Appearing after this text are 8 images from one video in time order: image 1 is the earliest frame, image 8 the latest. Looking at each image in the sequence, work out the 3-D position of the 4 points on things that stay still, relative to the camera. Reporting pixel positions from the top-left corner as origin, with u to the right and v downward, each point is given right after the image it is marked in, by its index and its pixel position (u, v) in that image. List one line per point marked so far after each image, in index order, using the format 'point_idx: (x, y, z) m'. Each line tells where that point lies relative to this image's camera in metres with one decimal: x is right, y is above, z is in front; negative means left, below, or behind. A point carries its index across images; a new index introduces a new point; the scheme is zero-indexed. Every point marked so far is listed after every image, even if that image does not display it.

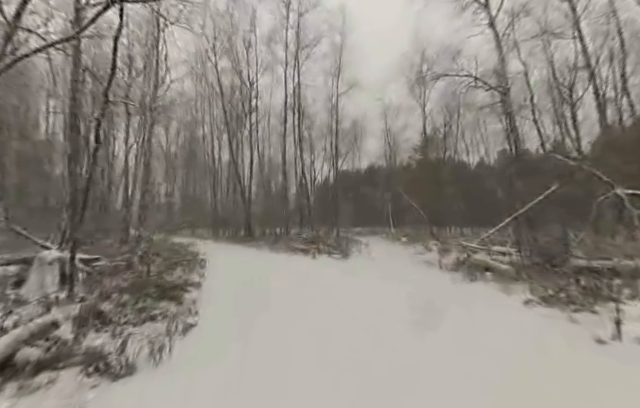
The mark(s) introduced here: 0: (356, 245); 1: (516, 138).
0: (+2.3, -2.7, +17.9) m
1: (+11.1, +3.7, +16.0) m
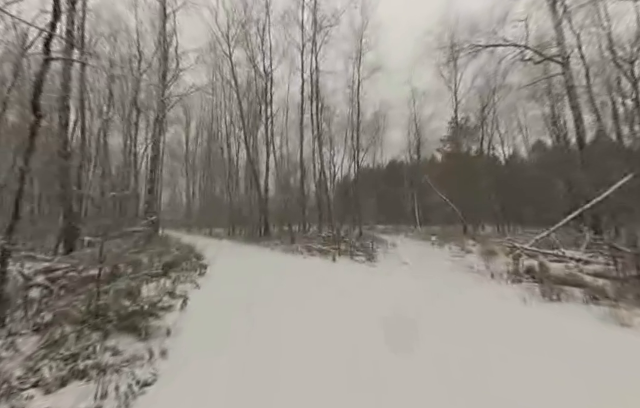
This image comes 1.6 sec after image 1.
0: (+3.5, -2.4, +15.9) m
1: (+12.0, +4.1, +13.4) m
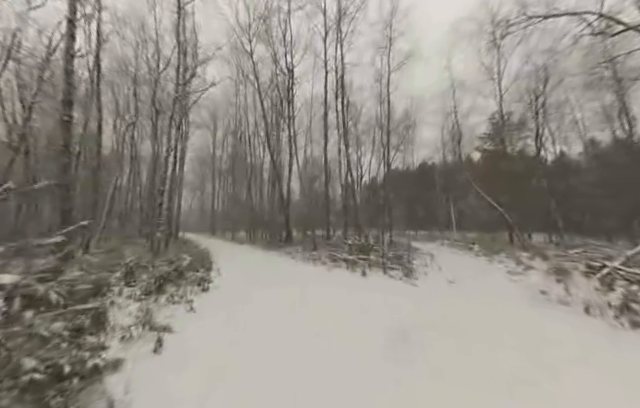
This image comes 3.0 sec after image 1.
0: (+4.8, -2.6, +13.7) m
1: (+13.1, +3.9, +10.5) m
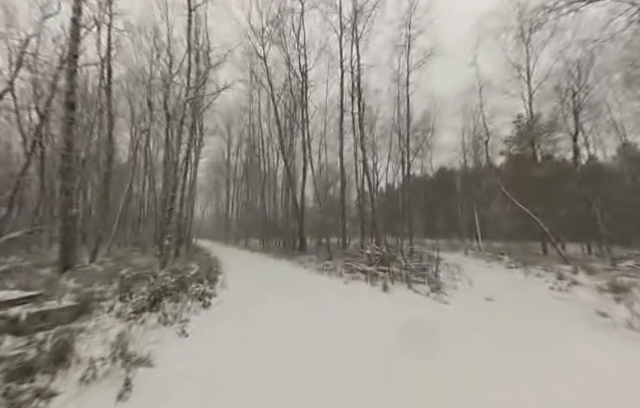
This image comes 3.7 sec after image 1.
0: (+5.5, -2.8, +12.4) m
1: (+13.6, +3.7, +8.9) m
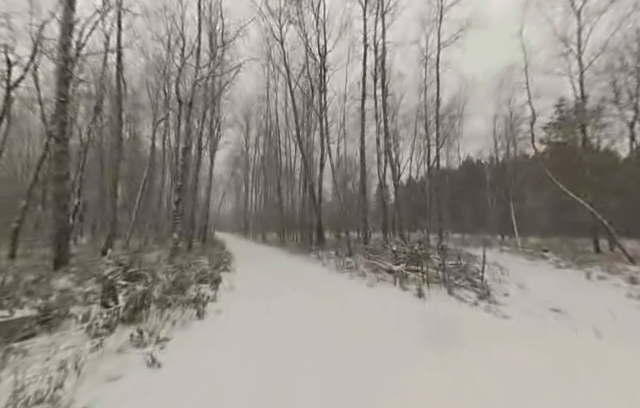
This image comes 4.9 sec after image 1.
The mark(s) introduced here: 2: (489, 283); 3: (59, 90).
0: (+6.2, -2.4, +10.6) m
1: (+14.1, +4.0, +6.5) m
2: (+5.1, -2.4, +8.6) m
3: (-8.3, +3.7, +9.1) m
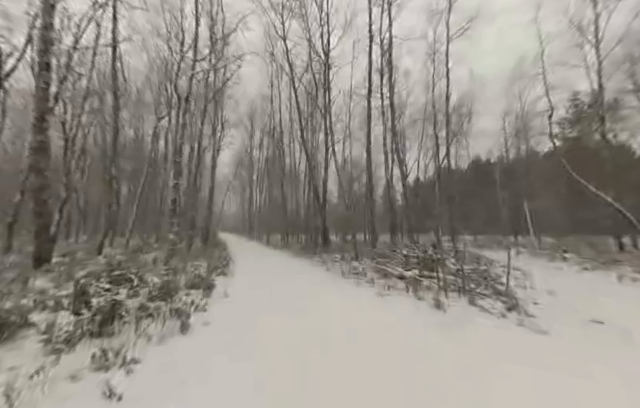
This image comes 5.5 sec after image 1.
0: (+6.4, -2.4, +9.6) m
1: (+14.1, +4.1, +5.4) m
2: (+5.2, -2.3, +7.7) m
3: (-8.2, +3.7, +8.4) m
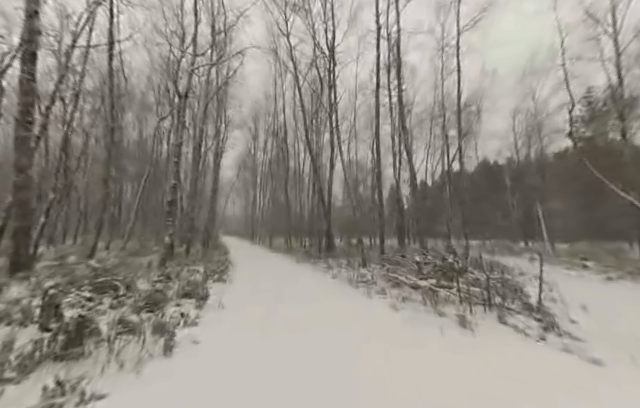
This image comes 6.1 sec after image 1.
0: (+6.5, -2.5, +8.8) m
1: (+14.3, +4.0, +4.5) m
2: (+5.3, -2.4, +6.8) m
3: (-8.0, +3.7, +7.7) m
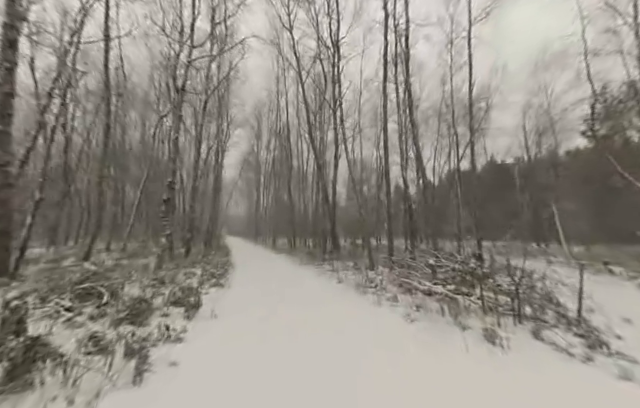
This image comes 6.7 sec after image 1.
0: (+6.6, -2.4, +8.0) m
1: (+14.3, +4.1, +3.6) m
2: (+5.4, -2.3, +6.0) m
3: (-7.9, +3.7, +7.2) m
